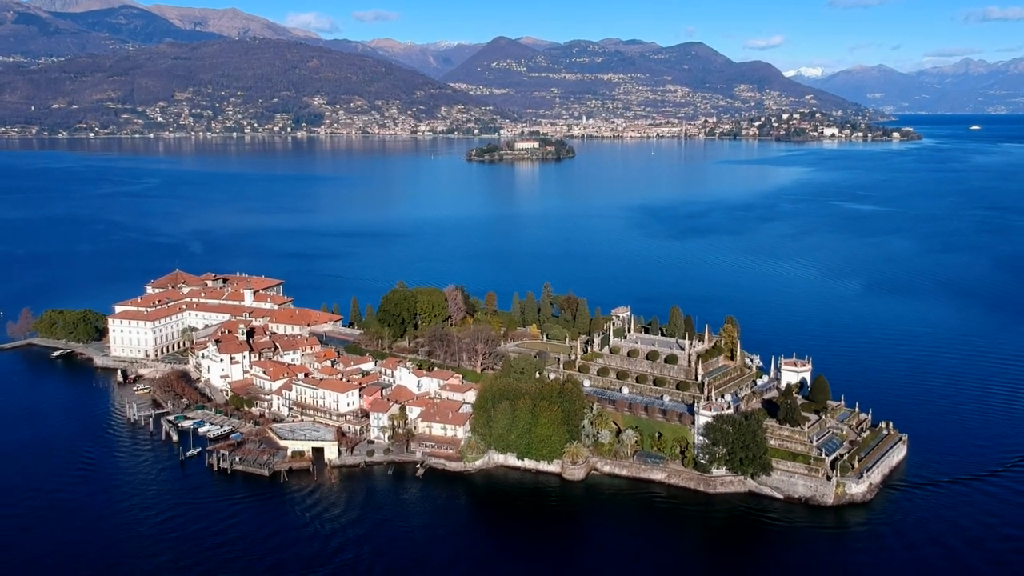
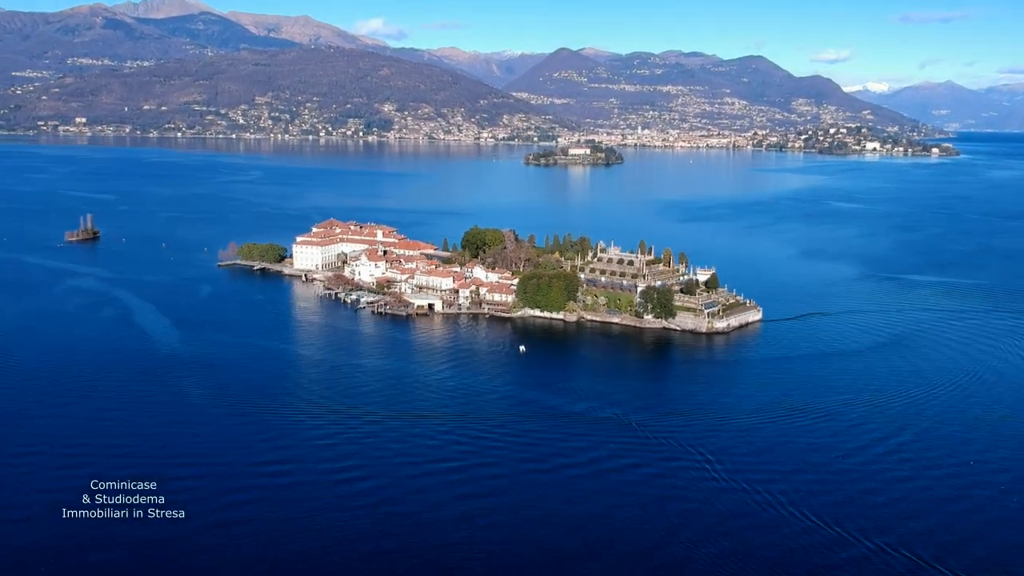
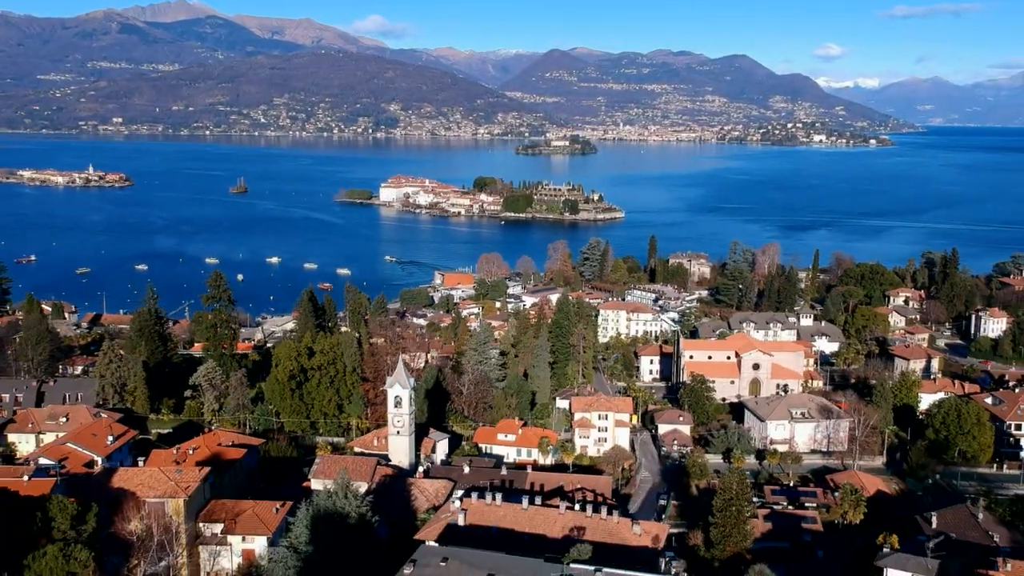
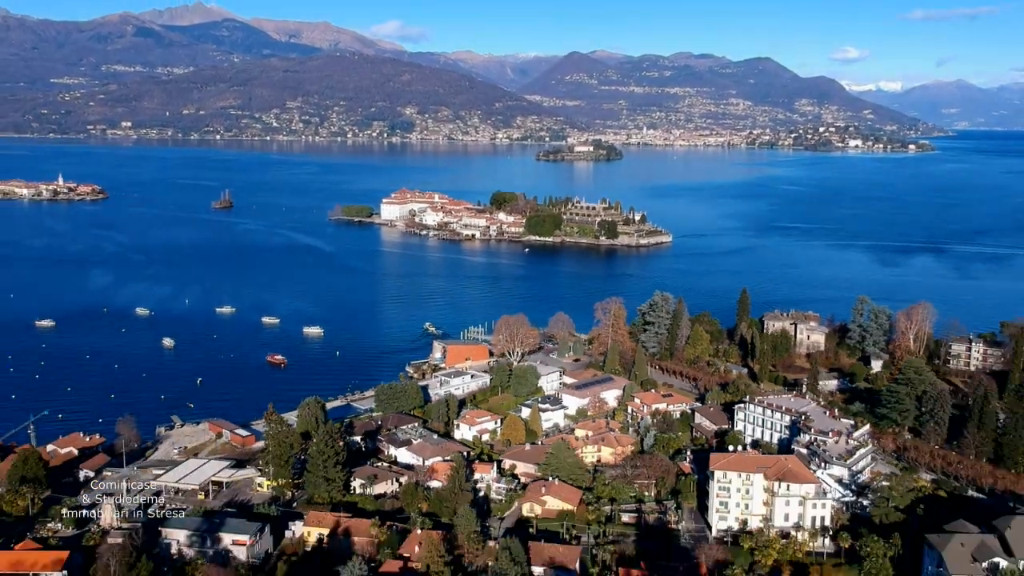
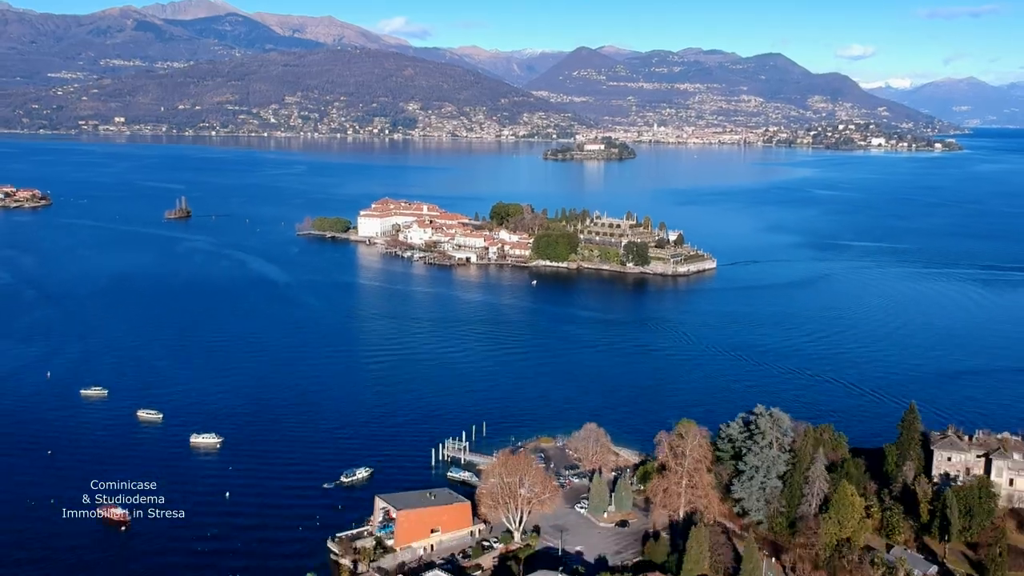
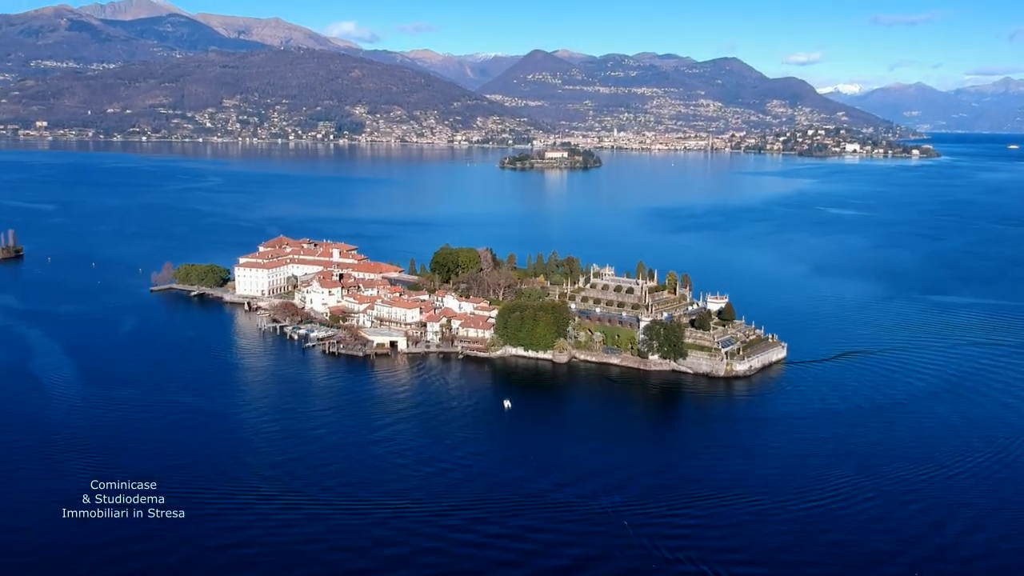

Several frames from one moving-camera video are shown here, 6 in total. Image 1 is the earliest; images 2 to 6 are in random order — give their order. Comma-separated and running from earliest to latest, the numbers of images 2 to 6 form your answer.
6, 2, 5, 4, 3
